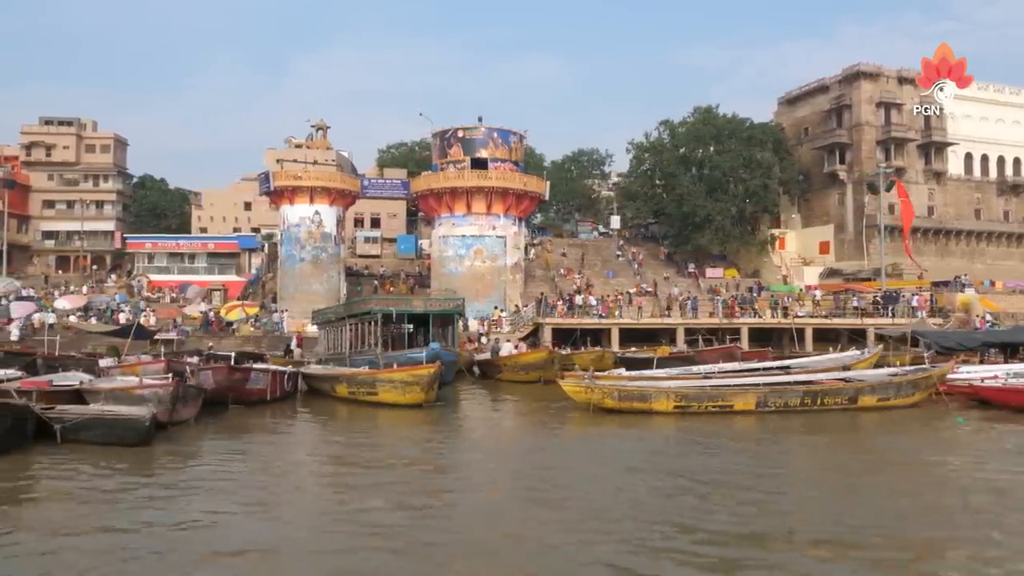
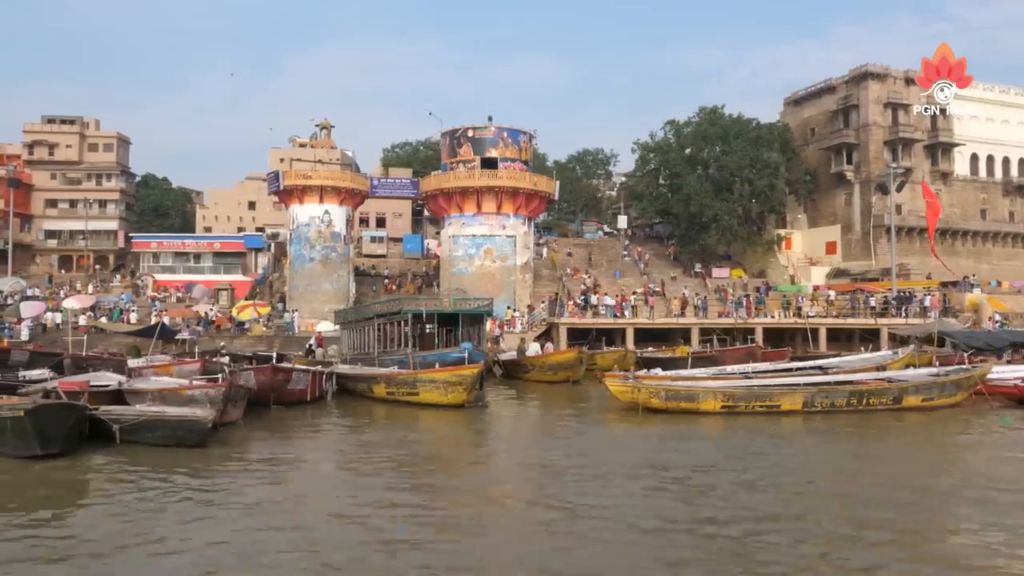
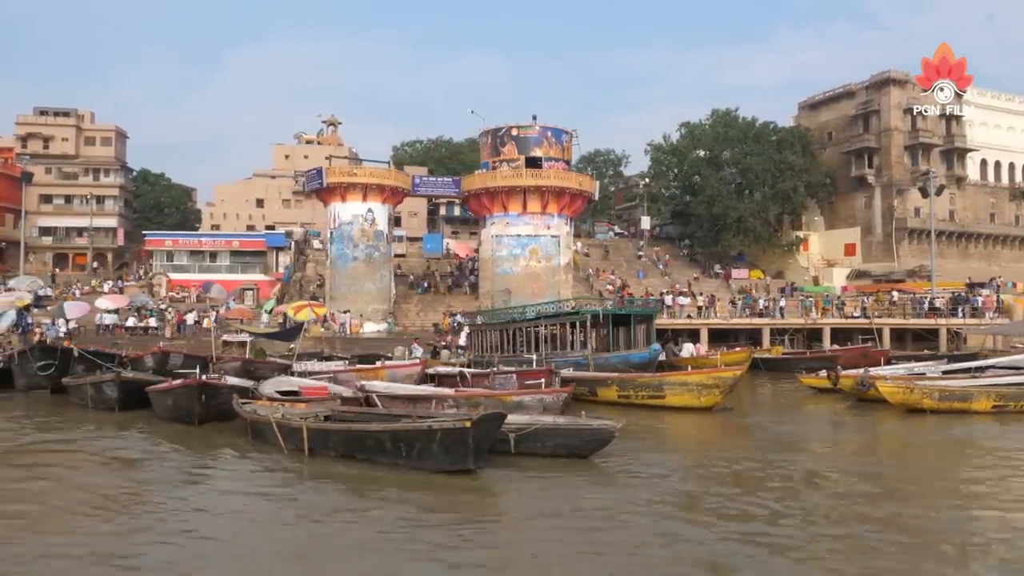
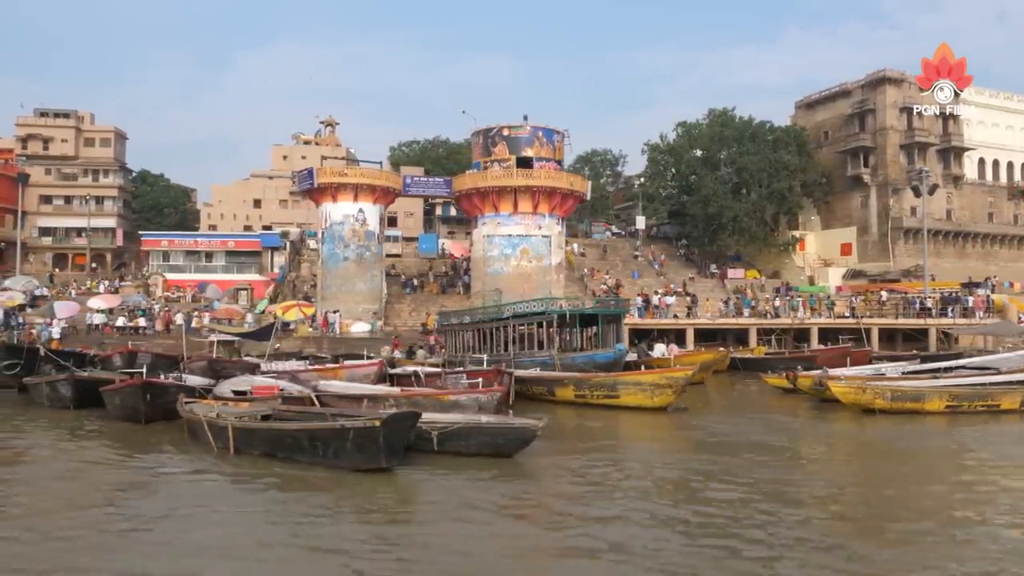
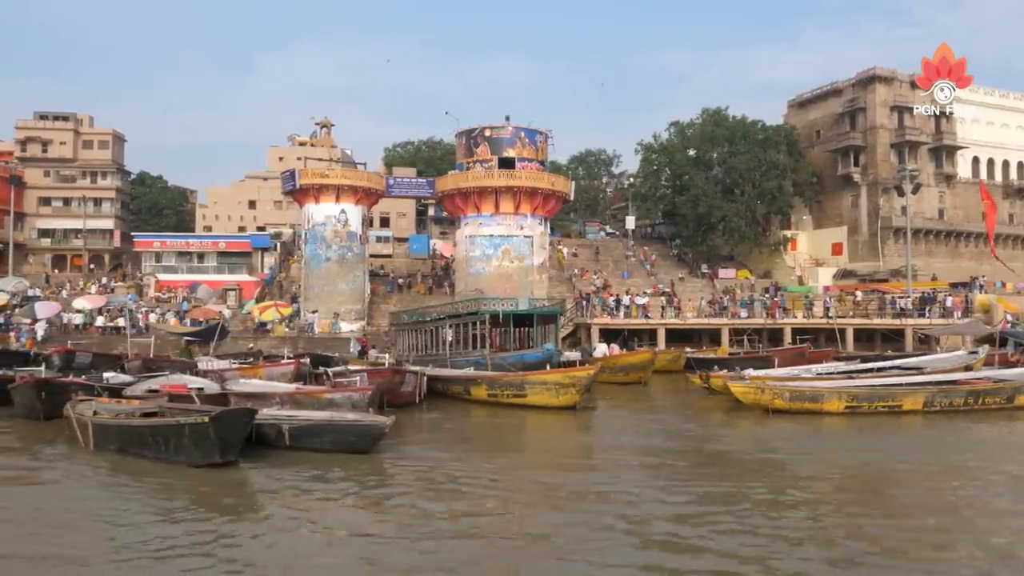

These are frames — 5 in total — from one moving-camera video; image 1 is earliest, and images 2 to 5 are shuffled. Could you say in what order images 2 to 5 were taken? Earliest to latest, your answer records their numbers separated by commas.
2, 5, 4, 3
